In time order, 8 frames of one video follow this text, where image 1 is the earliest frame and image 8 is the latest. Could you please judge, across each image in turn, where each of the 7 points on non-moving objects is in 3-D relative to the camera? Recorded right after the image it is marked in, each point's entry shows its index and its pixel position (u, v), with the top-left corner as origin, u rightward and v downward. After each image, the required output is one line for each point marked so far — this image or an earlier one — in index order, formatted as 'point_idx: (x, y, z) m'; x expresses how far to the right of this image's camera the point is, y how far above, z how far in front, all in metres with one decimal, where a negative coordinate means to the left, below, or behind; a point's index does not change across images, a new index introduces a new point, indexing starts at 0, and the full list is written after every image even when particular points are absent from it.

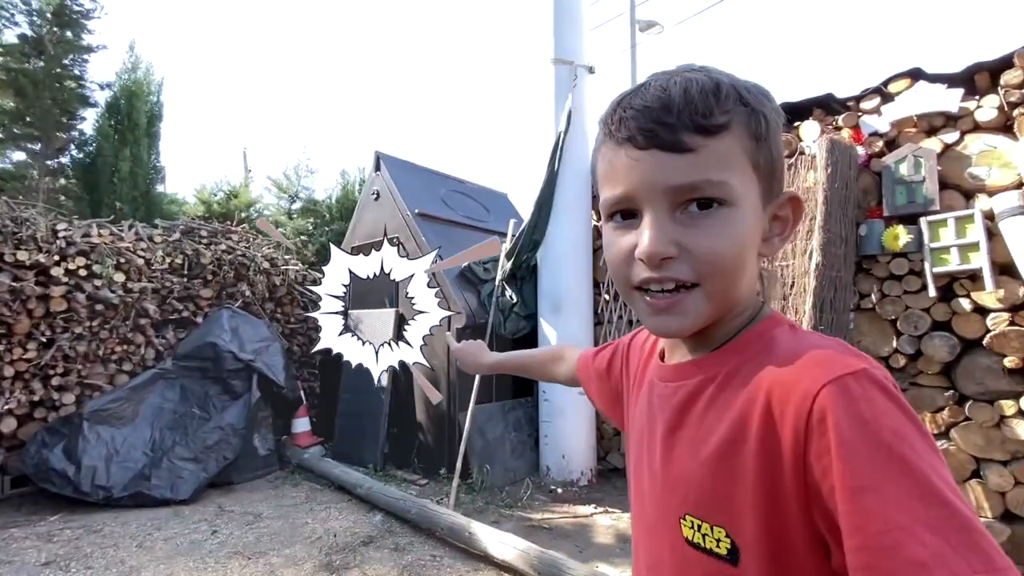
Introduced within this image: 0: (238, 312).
0: (-2.7, -0.2, +4.9) m
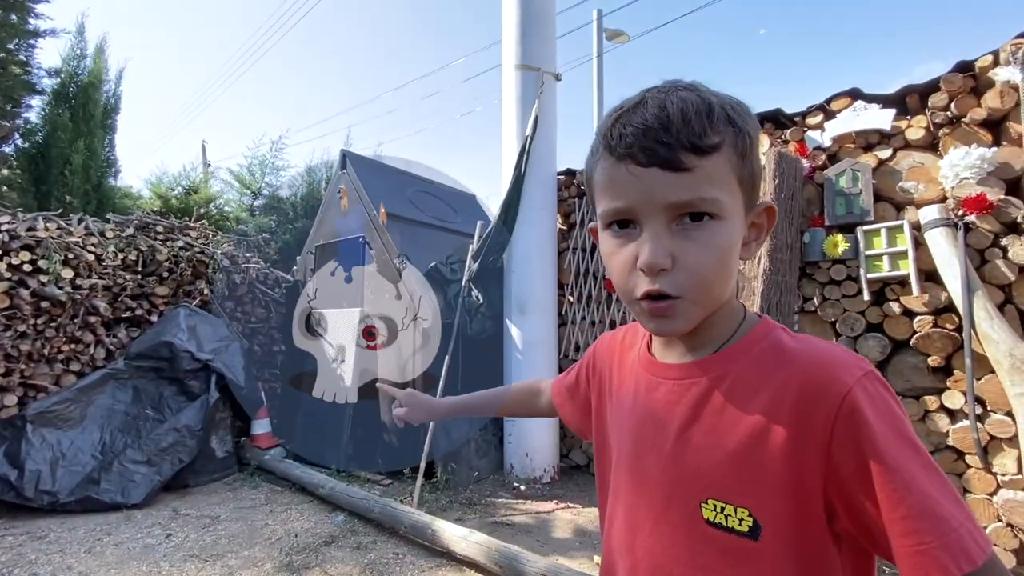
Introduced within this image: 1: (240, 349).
0: (-3.1, -0.2, +4.8) m
1: (-2.7, -0.6, +4.8) m
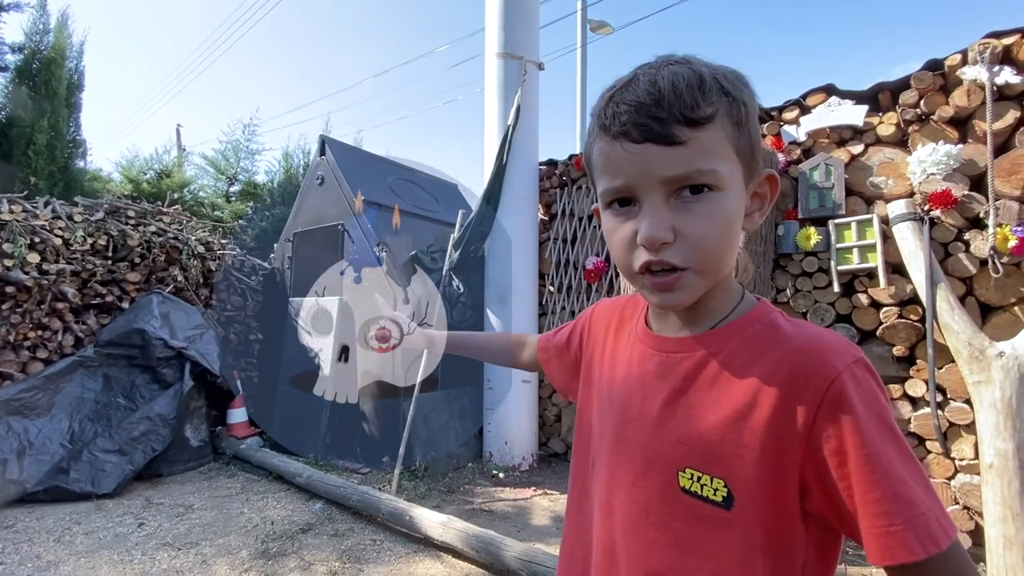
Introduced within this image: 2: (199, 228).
0: (-3.3, -0.1, +4.7) m
1: (-2.8, -0.5, +4.7) m
2: (-3.6, +0.7, +5.6) m
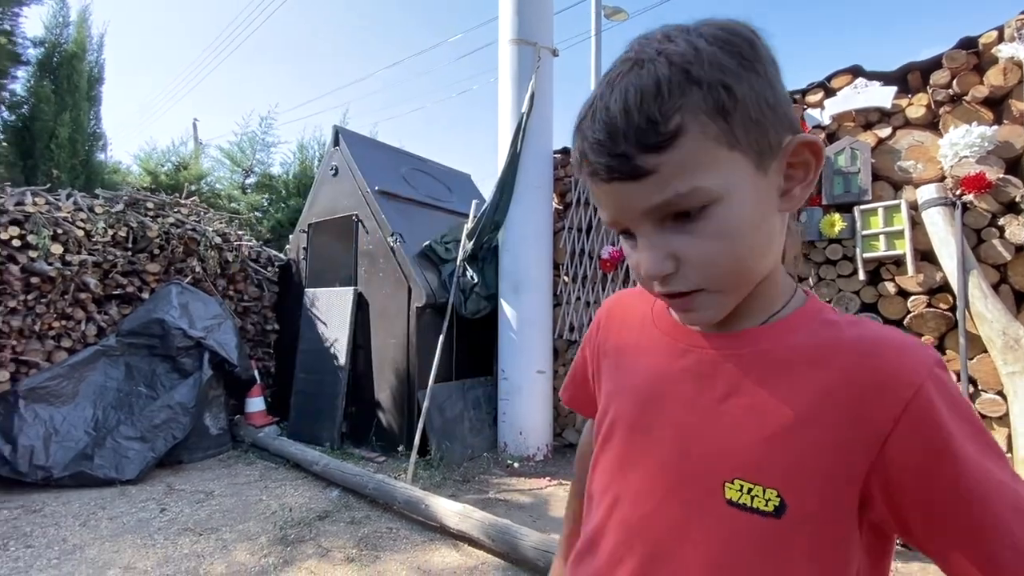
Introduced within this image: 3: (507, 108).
0: (-3.1, 0.0, +4.7) m
1: (-2.7, -0.4, +4.8) m
2: (-3.4, +0.8, +5.7) m
3: (0.0, +1.6, +4.5) m
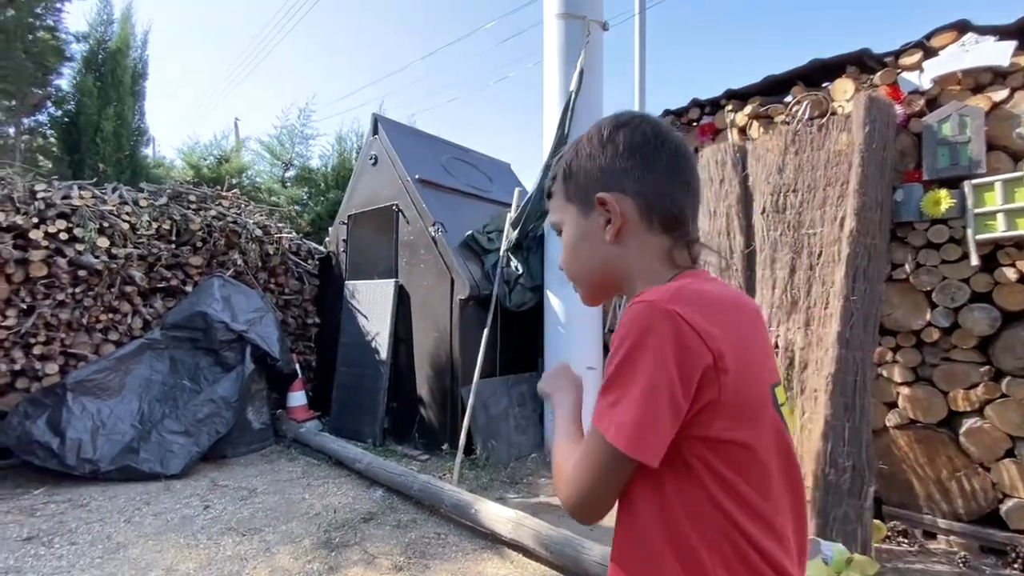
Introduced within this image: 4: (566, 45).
0: (-2.7, +0.1, +4.7) m
1: (-2.3, -0.3, +4.7) m
2: (-2.9, +0.9, +5.6) m
3: (+0.4, +1.7, +4.2) m
4: (+0.5, +2.1, +4.2) m
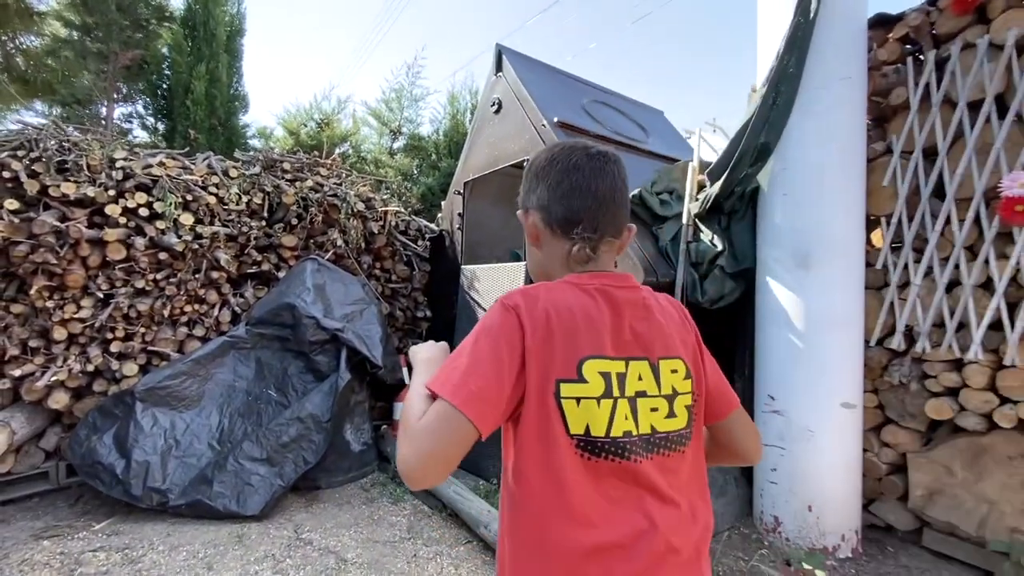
0: (-1.4, +0.2, +3.8) m
1: (-1.0, -0.2, +3.7) m
2: (-1.5, +1.0, +4.7) m
3: (+1.4, +1.8, +2.6) m
4: (+1.5, +2.1, +2.5) m
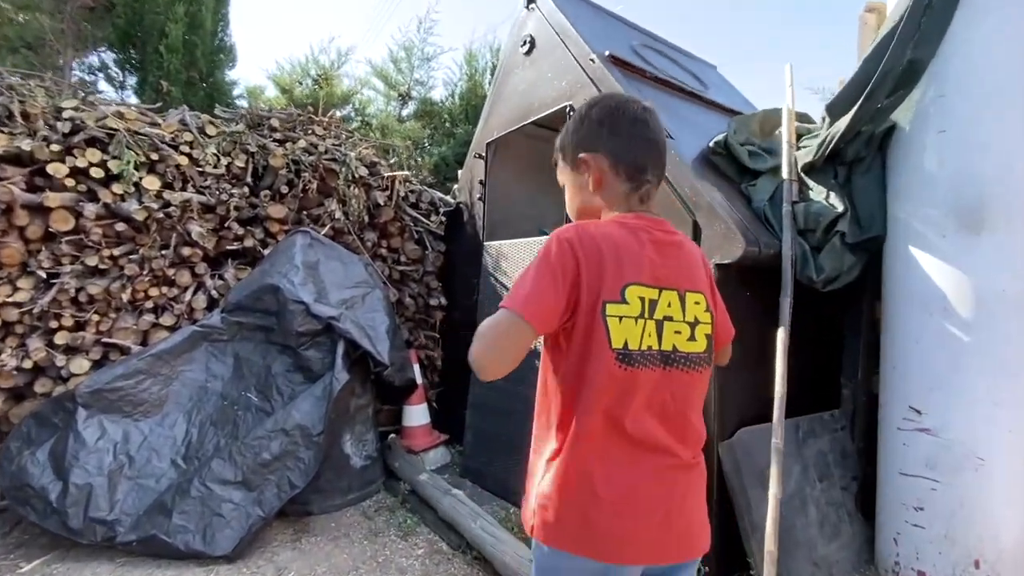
0: (-1.2, +0.3, +3.1) m
1: (-0.8, -0.1, +3.0) m
2: (-1.2, +1.1, +4.0) m
3: (+1.7, +1.9, +1.9) m
4: (+1.7, +2.2, +1.8) m
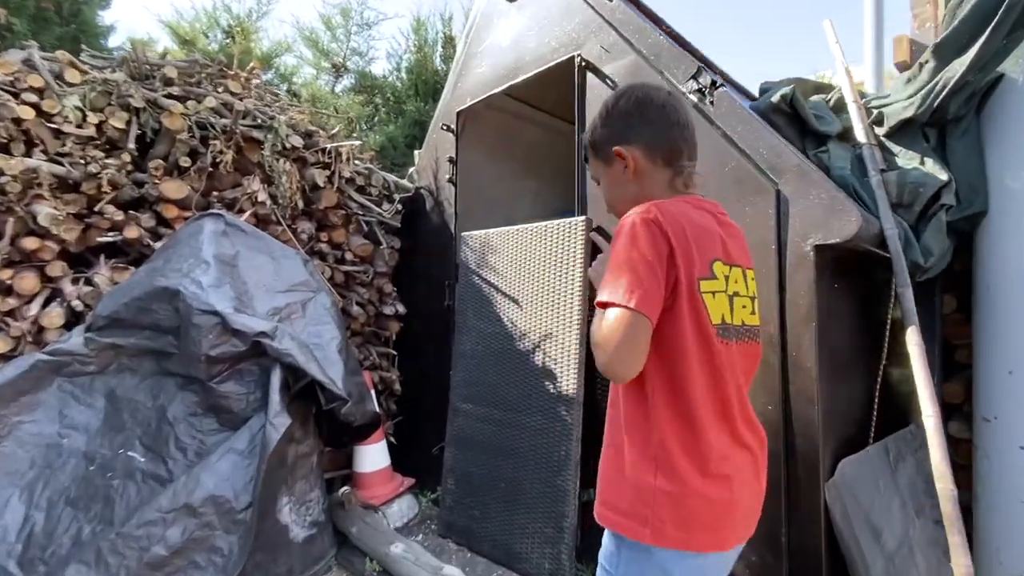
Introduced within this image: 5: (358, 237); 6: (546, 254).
0: (-1.3, +0.3, +2.3) m
1: (-0.8, -0.1, +2.2) m
2: (-1.4, +1.1, +3.2) m
3: (+1.7, +1.9, +1.5) m
4: (+1.8, +2.3, +1.5) m
5: (-1.0, +0.3, +3.1) m
6: (+0.1, +0.1, +2.2) m
